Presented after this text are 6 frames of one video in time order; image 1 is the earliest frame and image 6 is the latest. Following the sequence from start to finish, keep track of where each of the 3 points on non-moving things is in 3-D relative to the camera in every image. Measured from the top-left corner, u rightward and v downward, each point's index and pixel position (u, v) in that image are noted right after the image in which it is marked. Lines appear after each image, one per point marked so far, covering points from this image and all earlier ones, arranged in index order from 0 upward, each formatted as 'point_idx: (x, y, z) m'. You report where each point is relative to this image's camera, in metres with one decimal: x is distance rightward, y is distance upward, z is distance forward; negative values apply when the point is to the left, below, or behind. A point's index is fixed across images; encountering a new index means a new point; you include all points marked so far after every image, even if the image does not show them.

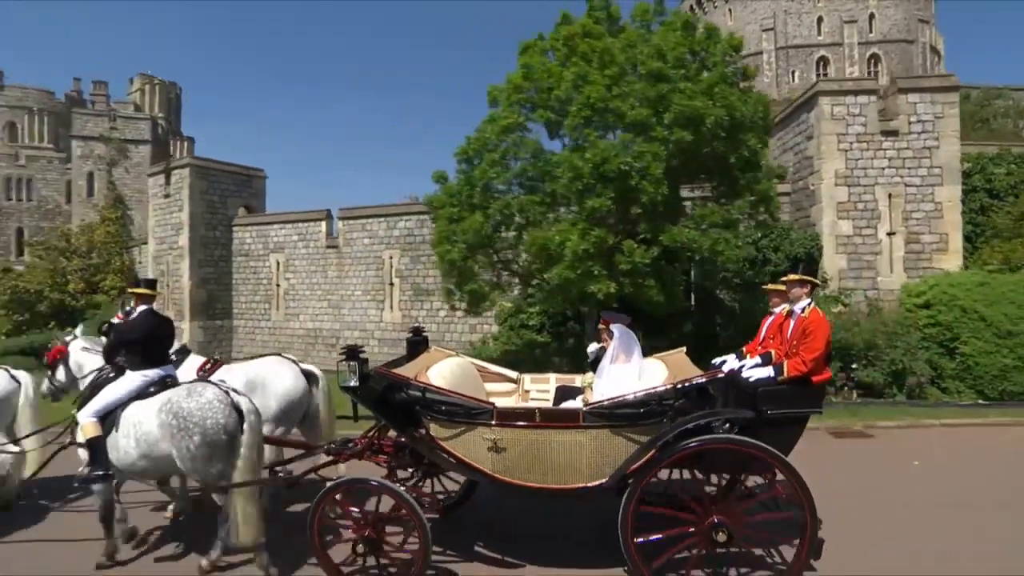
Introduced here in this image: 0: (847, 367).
0: (+7.6, -1.7, +12.0) m
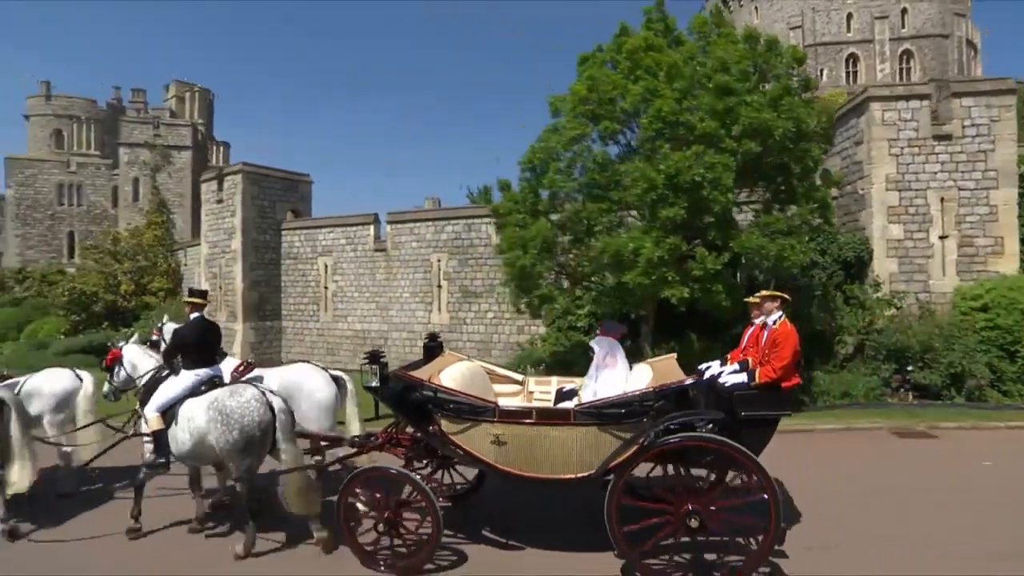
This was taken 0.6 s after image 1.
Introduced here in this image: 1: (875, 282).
0: (+8.4, -1.7, +11.9) m
1: (+8.5, +0.1, +12.8) m
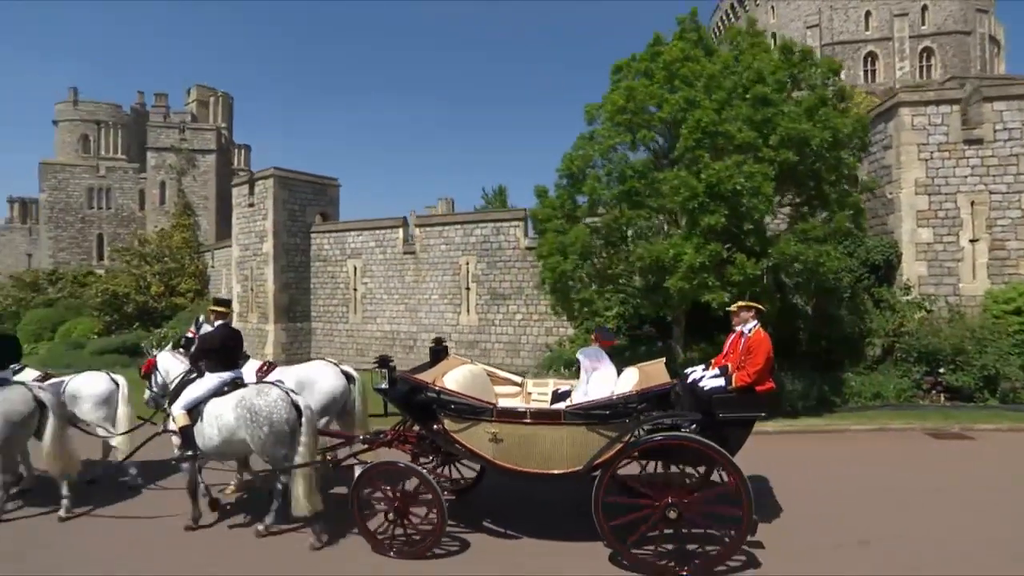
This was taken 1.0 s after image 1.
0: (+9.0, -1.8, +11.9) m
1: (+9.0, 0.0, +12.8) m
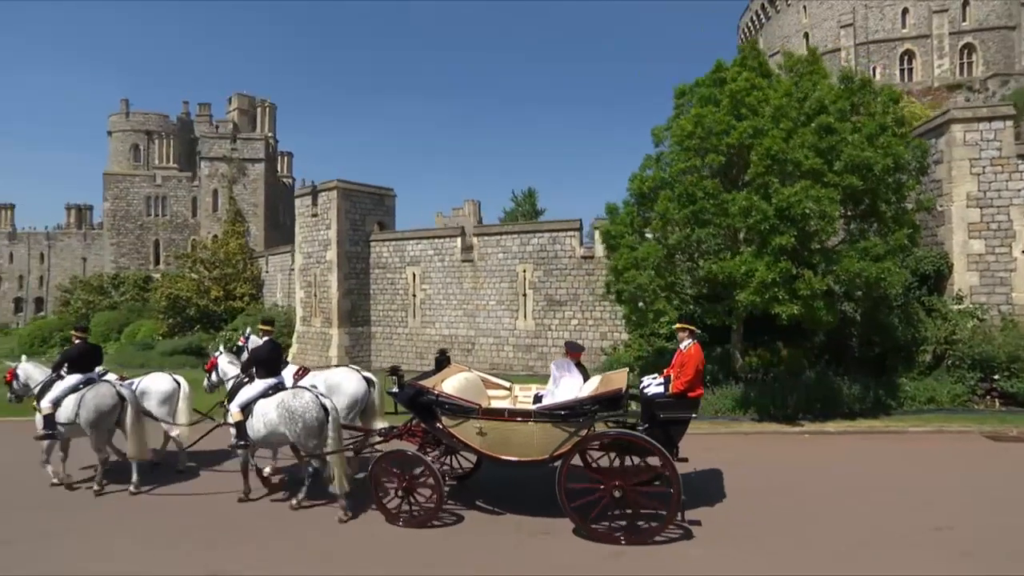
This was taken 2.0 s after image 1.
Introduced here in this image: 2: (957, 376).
0: (+10.0, -1.9, +12.0) m
1: (+10.2, -0.1, +12.9) m
2: (+9.5, -1.9, +12.2) m
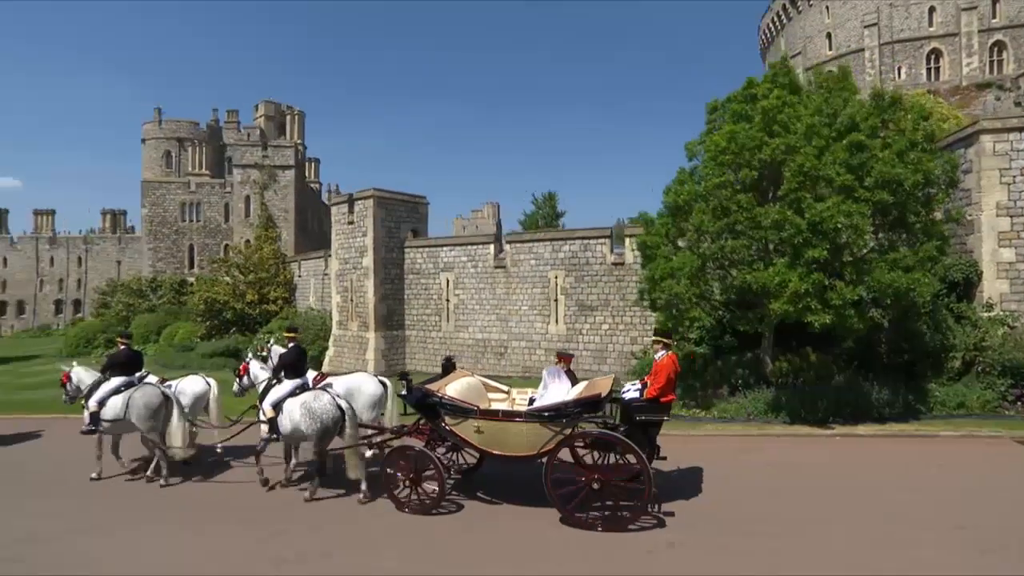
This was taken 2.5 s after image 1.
0: (+10.7, -2.1, +12.0) m
1: (+10.9, -0.3, +12.9) m
2: (+10.2, -2.0, +12.2) m
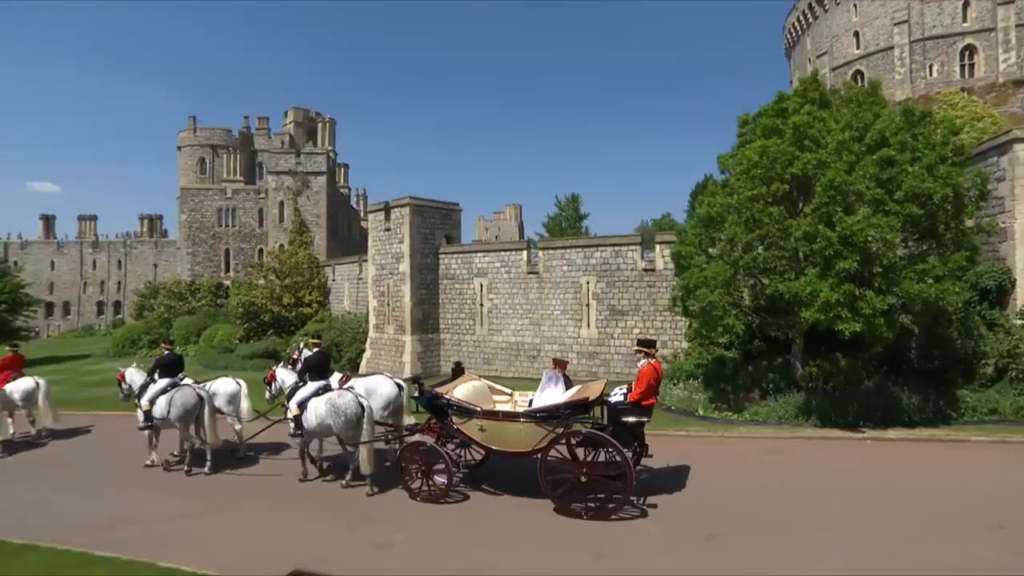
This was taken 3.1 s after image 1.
0: (+11.4, -2.2, +11.9) m
1: (+11.6, -0.4, +12.8) m
2: (+10.9, -2.1, +12.2) m
